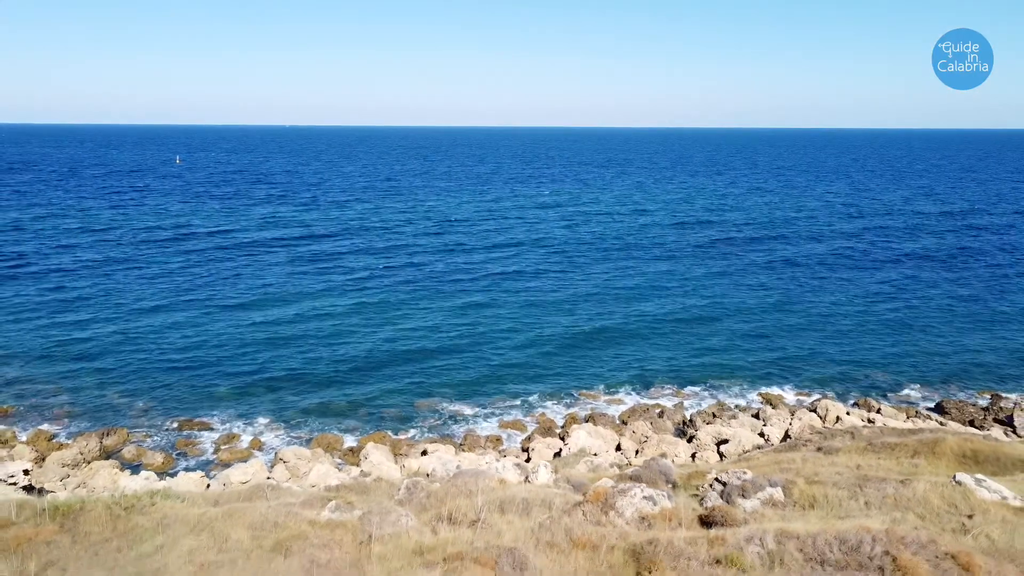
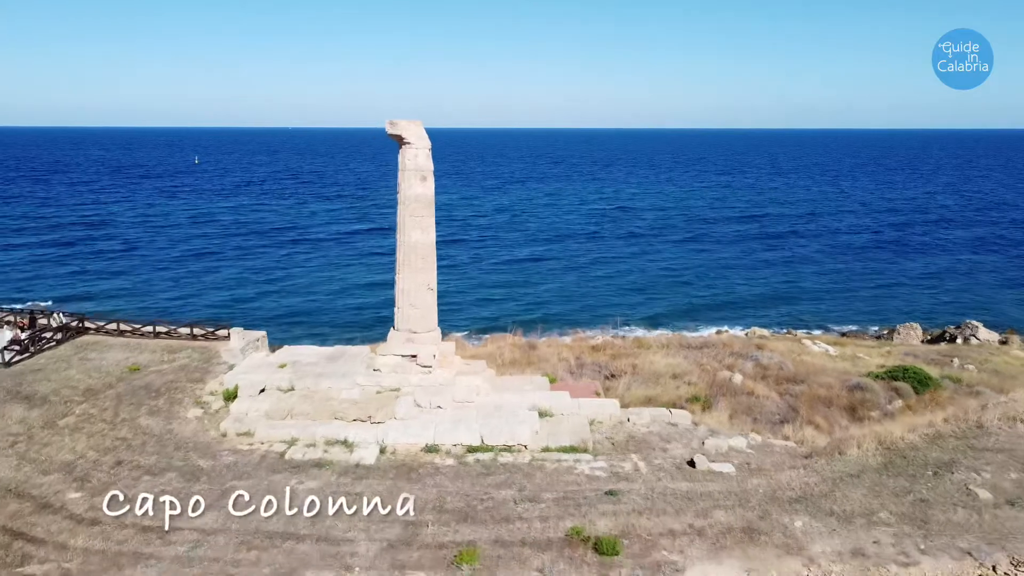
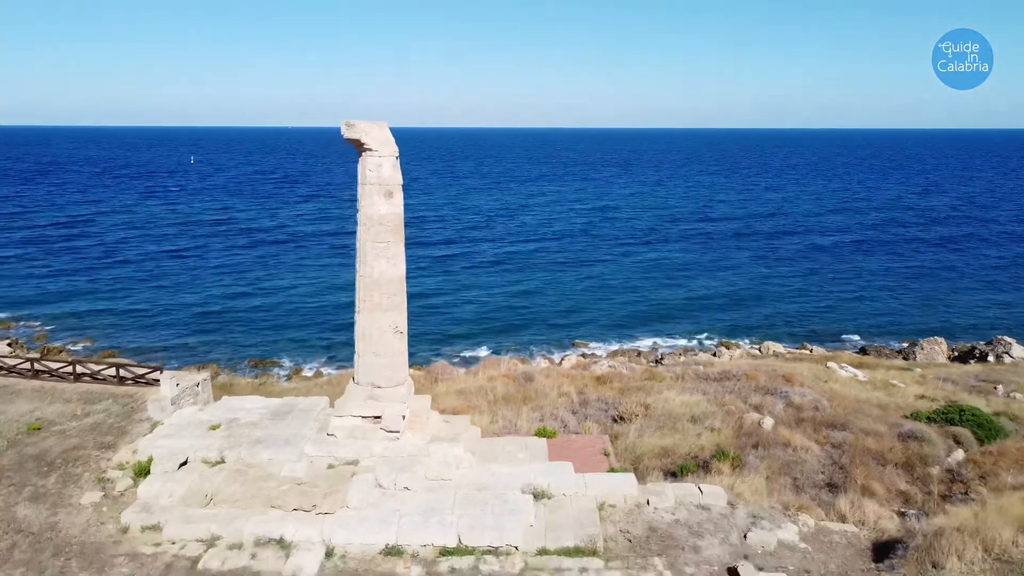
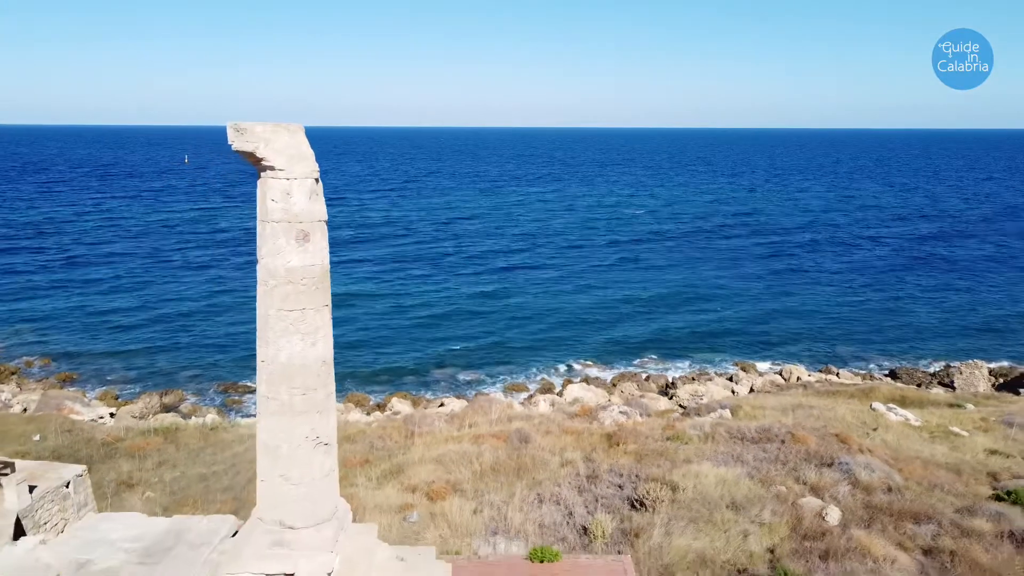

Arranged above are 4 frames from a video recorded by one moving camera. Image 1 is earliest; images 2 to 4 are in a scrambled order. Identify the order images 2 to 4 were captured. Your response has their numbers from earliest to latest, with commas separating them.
4, 3, 2
